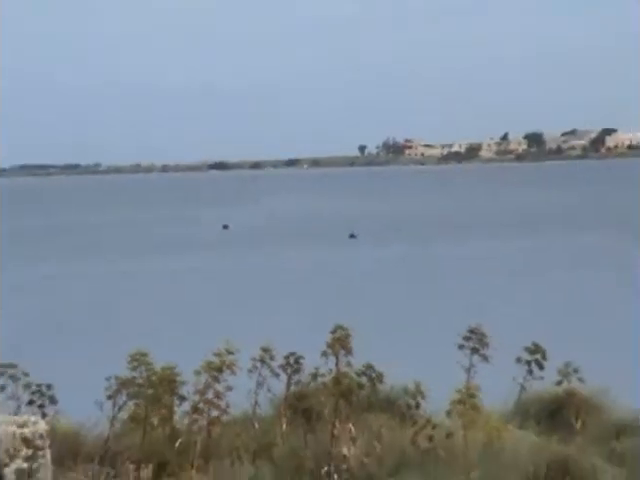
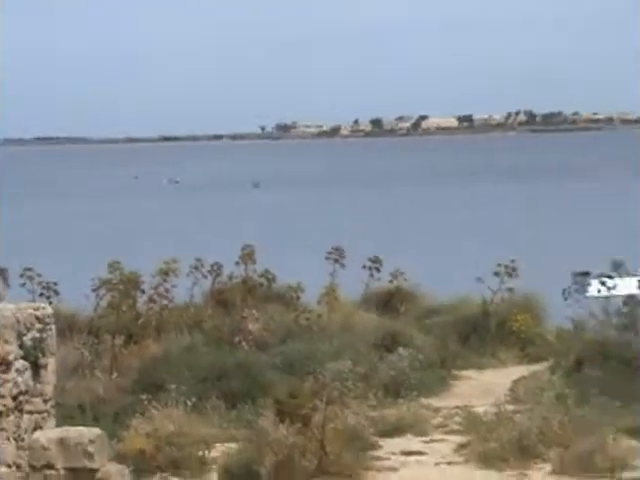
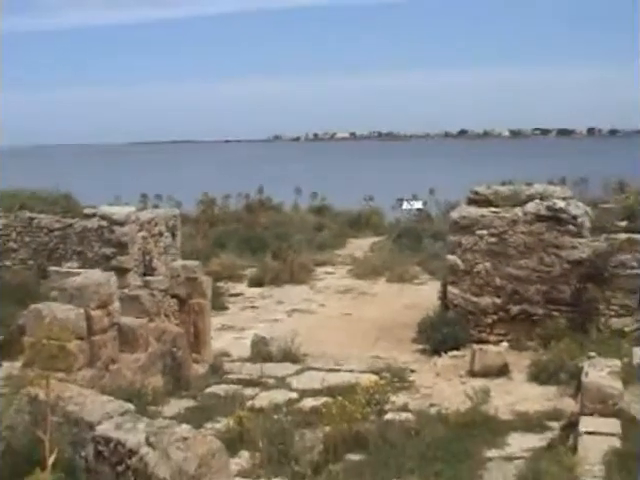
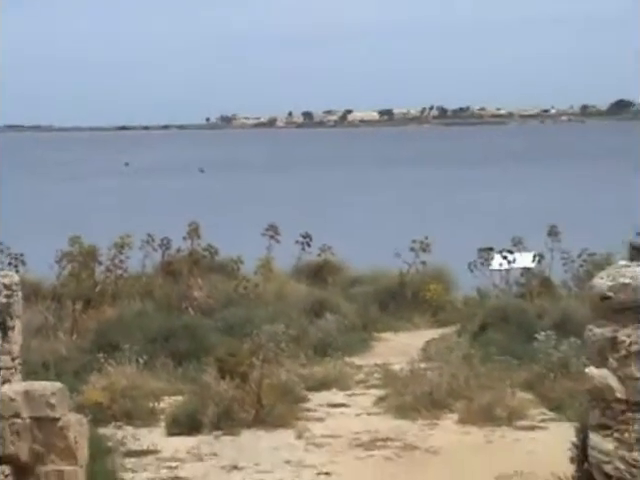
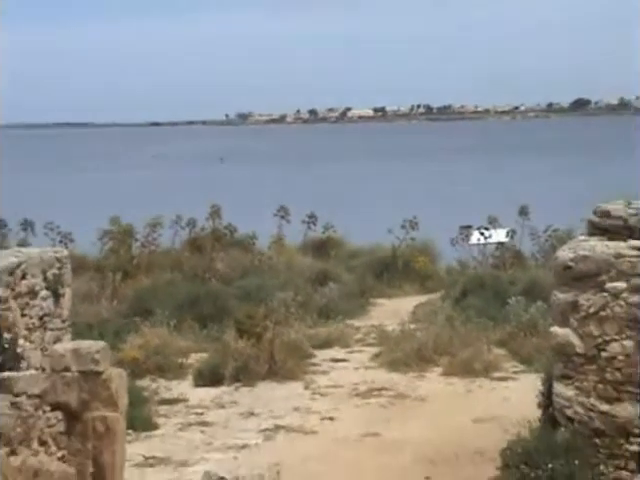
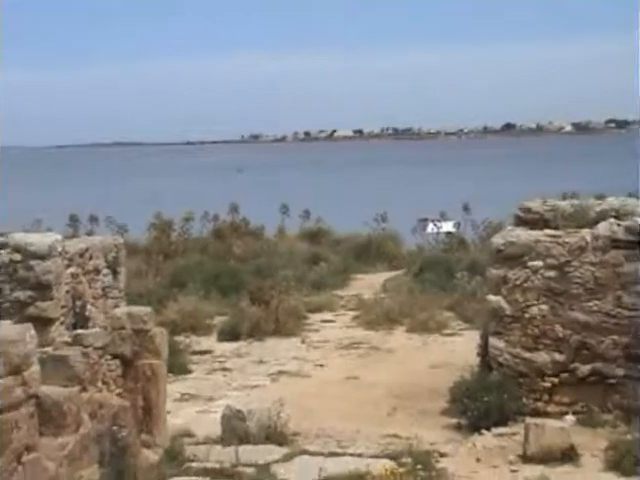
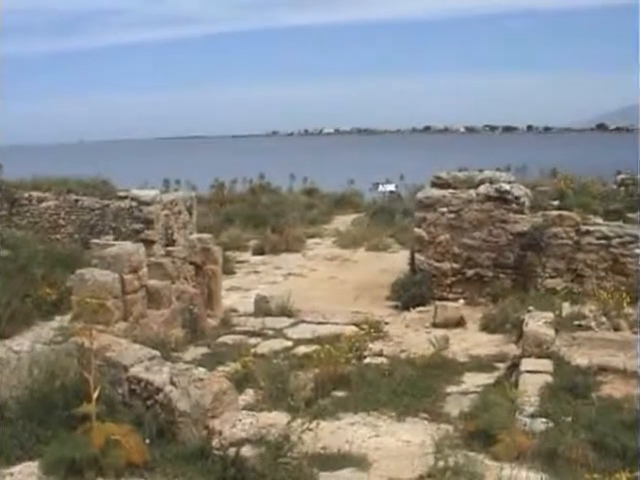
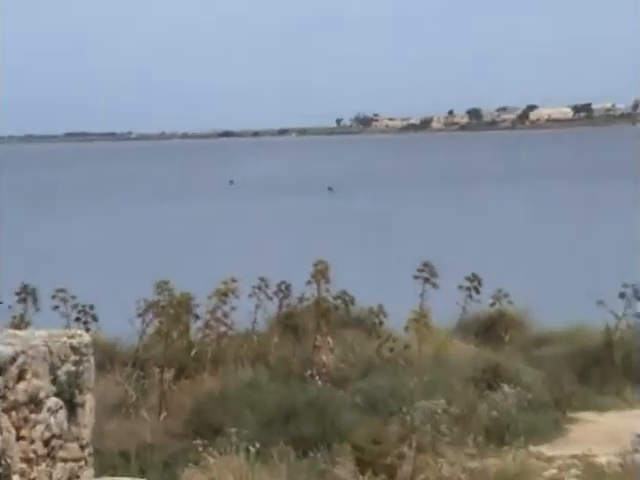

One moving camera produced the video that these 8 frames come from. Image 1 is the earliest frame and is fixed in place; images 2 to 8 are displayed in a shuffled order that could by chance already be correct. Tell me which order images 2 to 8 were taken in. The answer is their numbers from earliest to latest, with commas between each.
8, 2, 4, 5, 6, 3, 7
